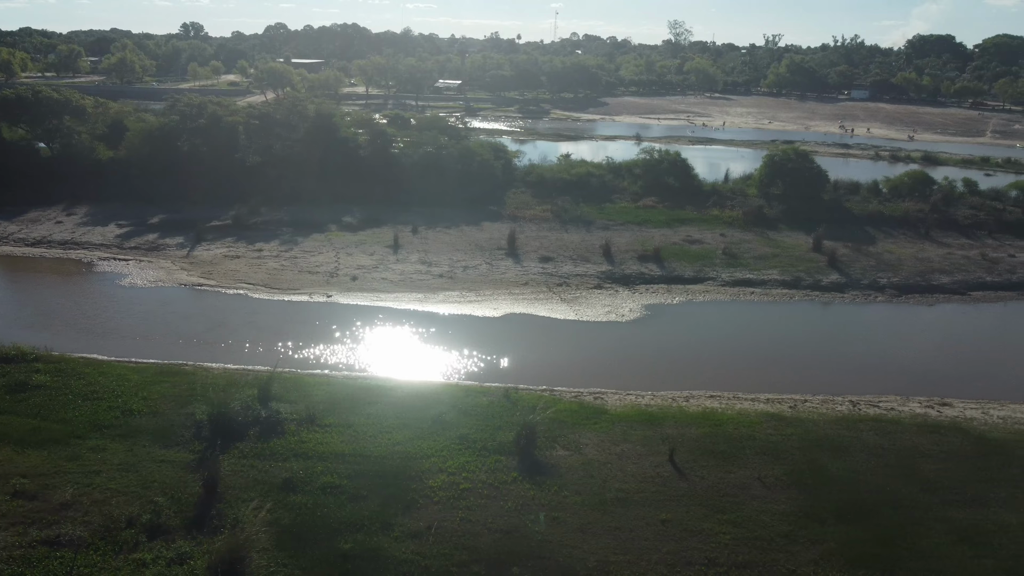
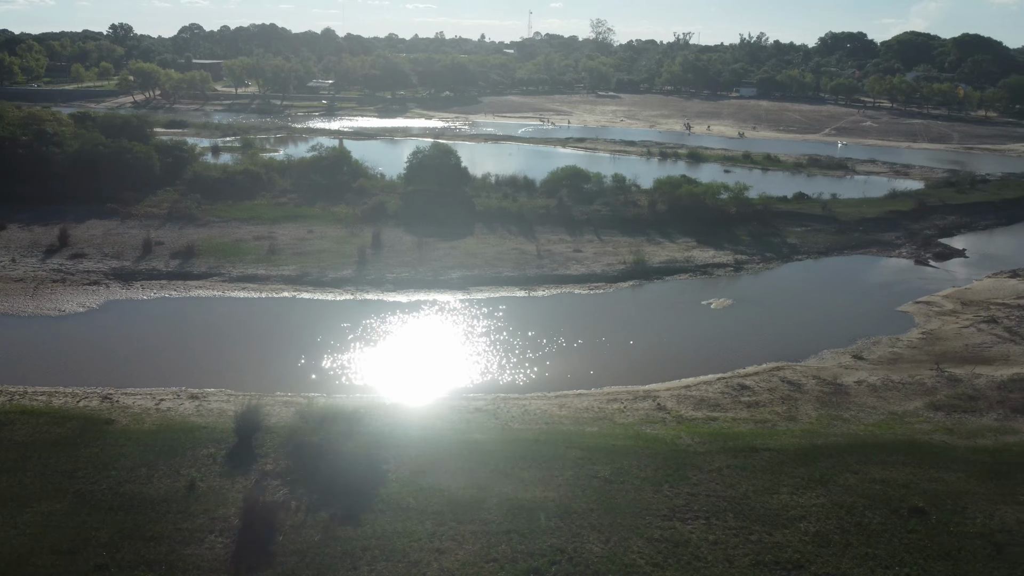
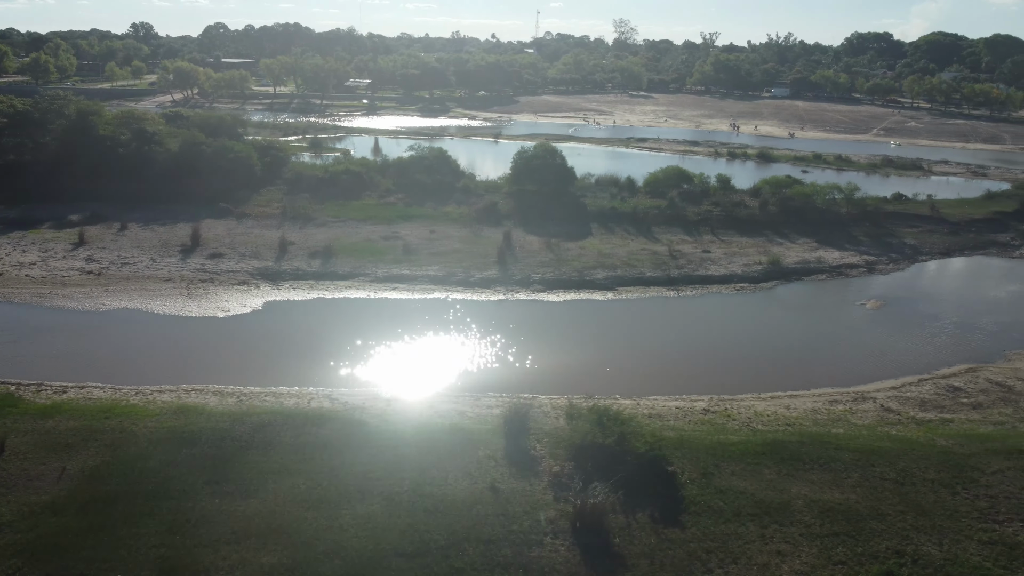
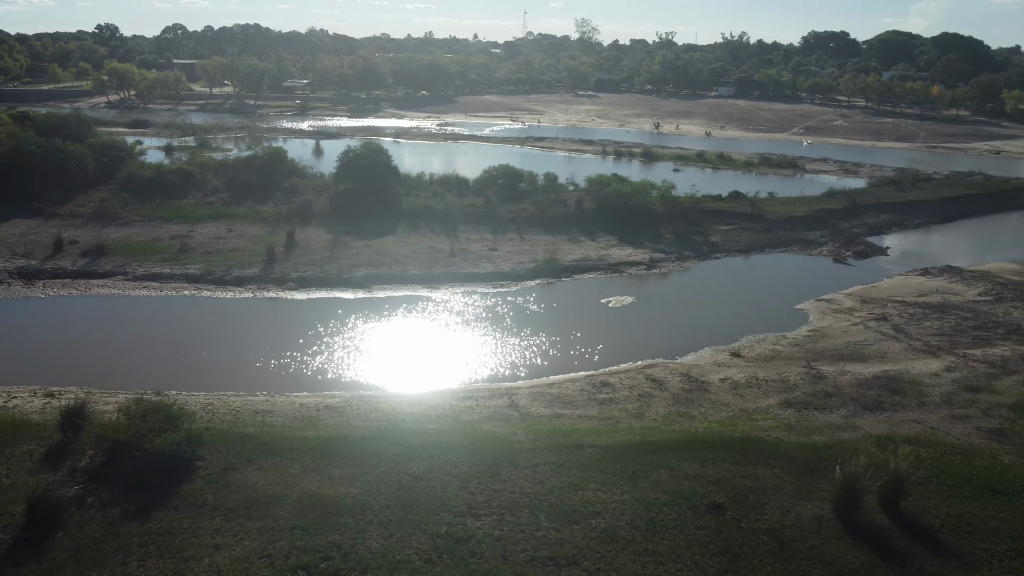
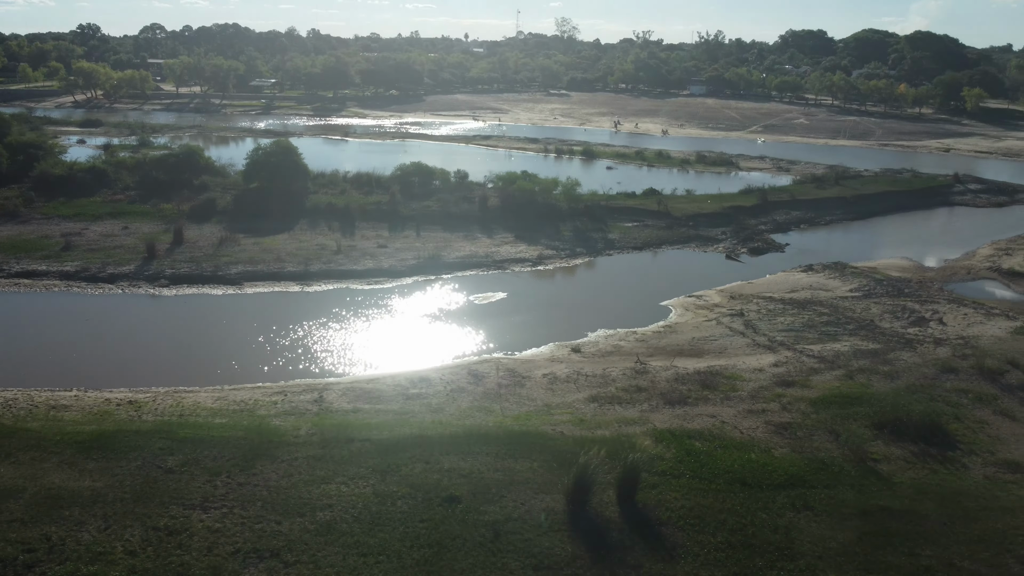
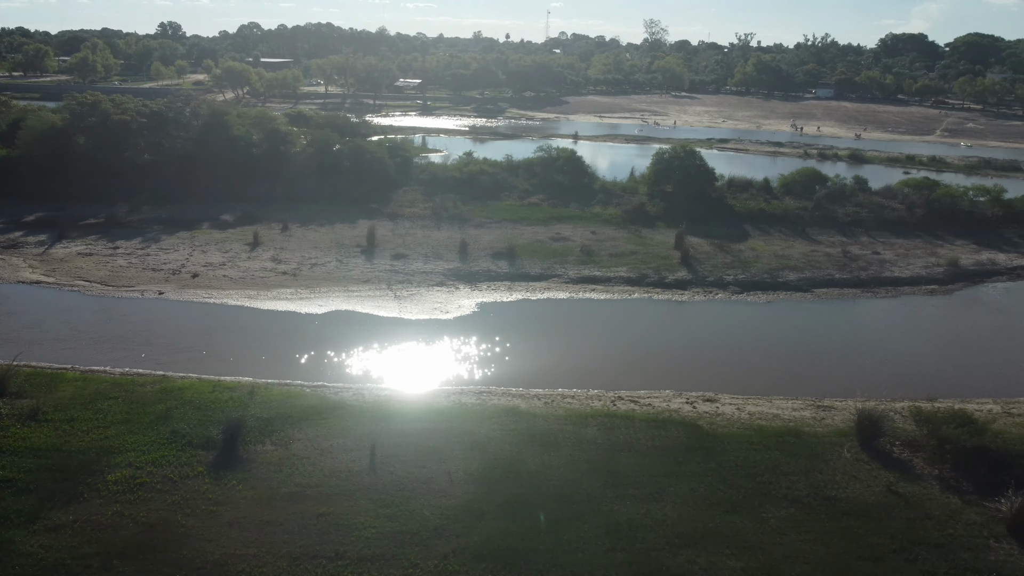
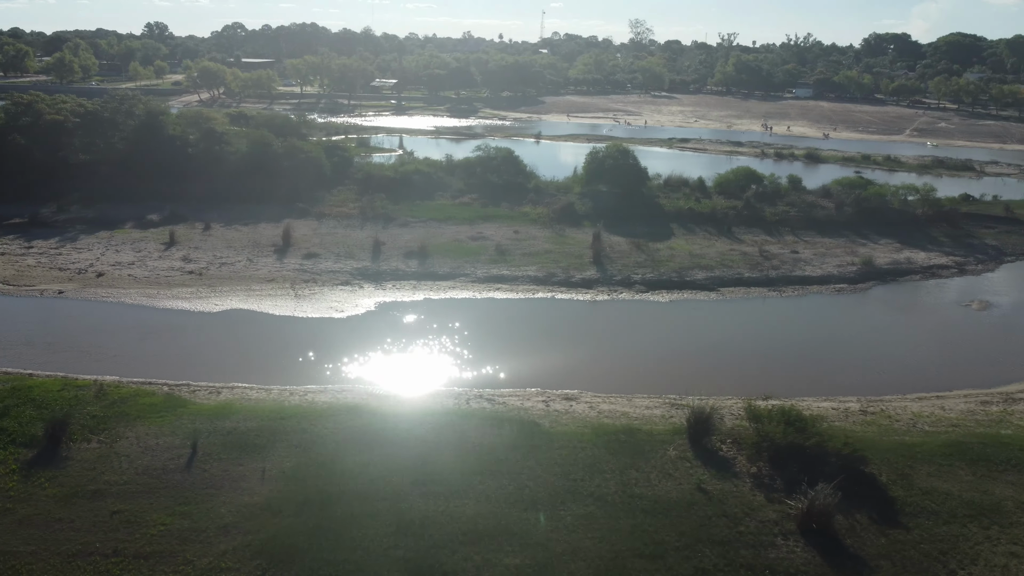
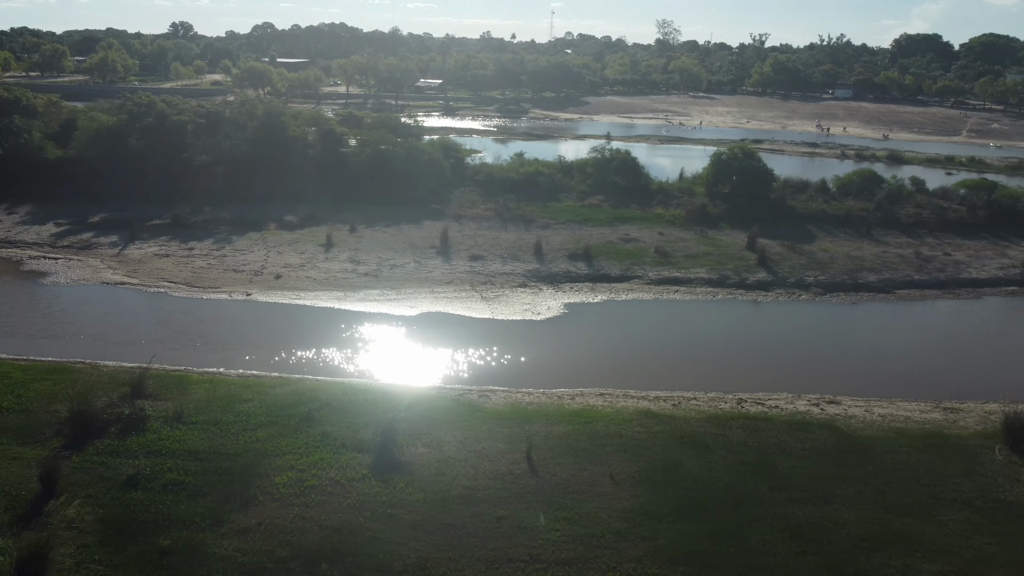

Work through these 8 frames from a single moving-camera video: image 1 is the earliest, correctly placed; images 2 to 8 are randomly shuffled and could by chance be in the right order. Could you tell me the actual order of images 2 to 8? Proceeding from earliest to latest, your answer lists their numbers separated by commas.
8, 6, 7, 3, 2, 4, 5
